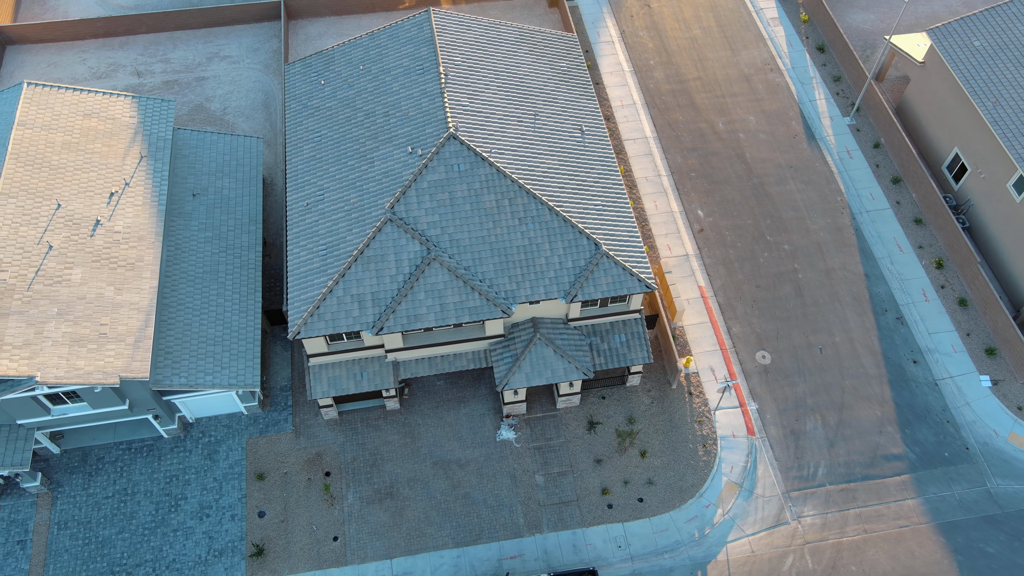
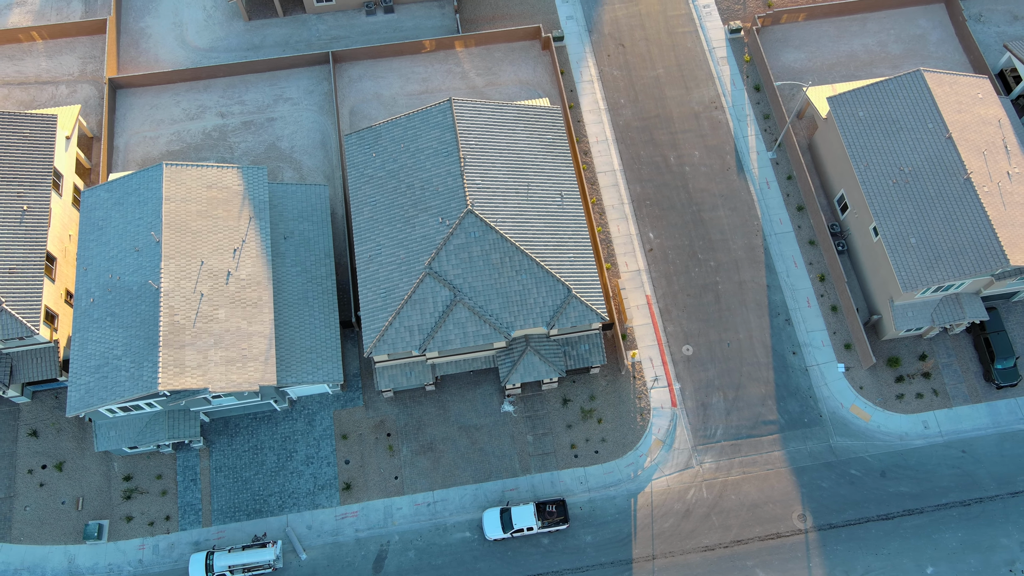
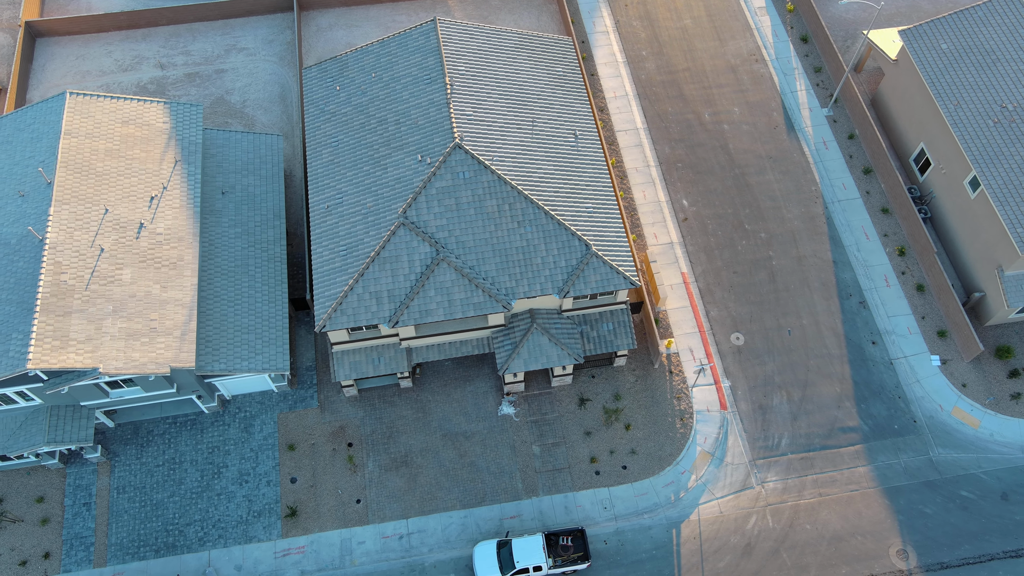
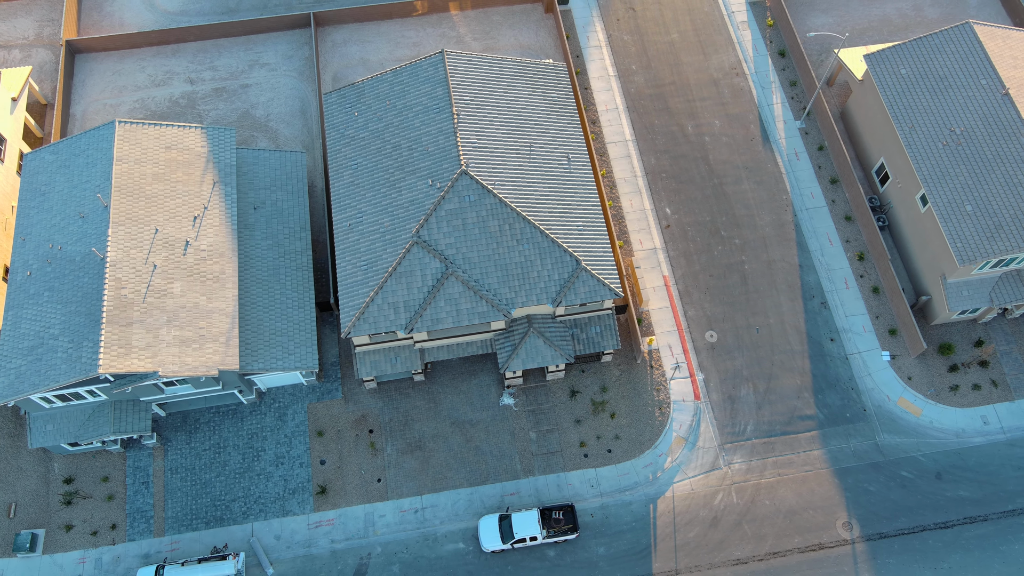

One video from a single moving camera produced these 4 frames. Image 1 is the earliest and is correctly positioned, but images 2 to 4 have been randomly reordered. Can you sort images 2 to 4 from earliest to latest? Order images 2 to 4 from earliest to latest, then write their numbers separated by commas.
3, 4, 2
